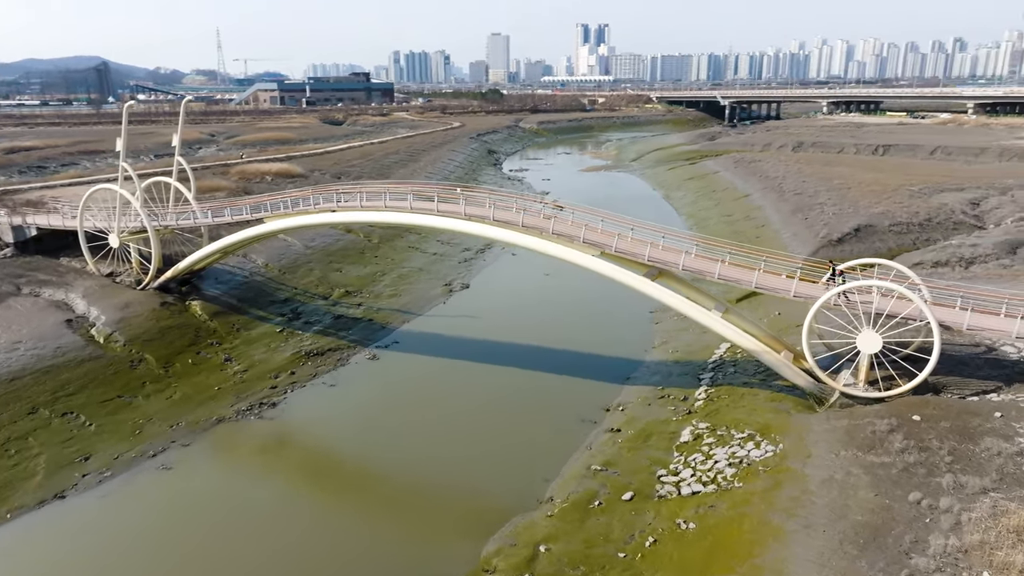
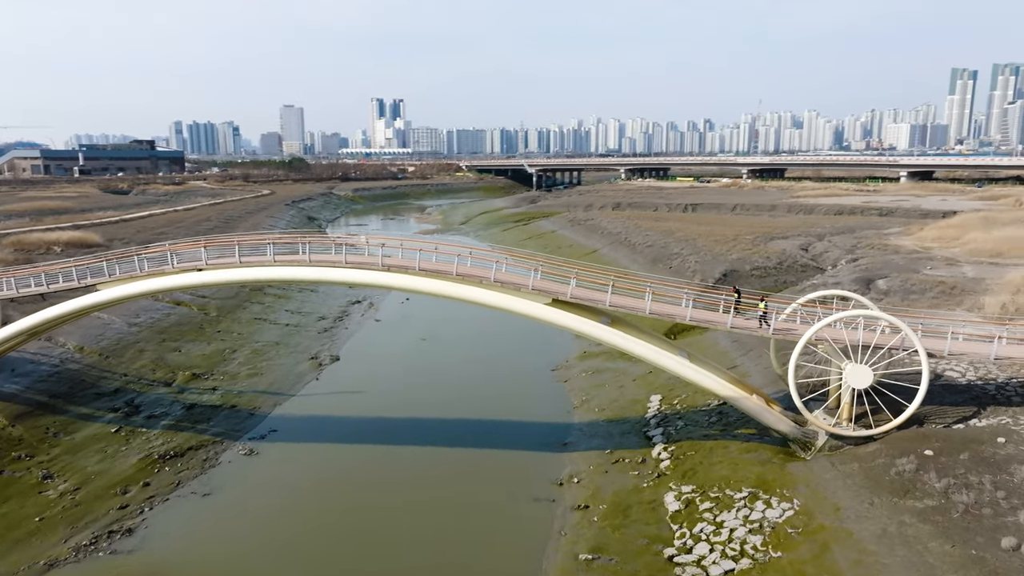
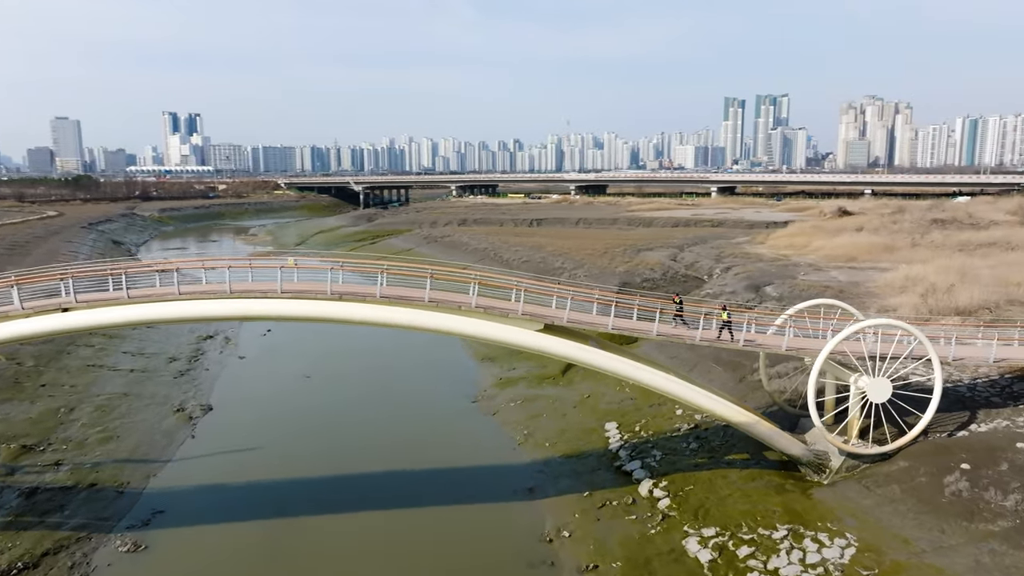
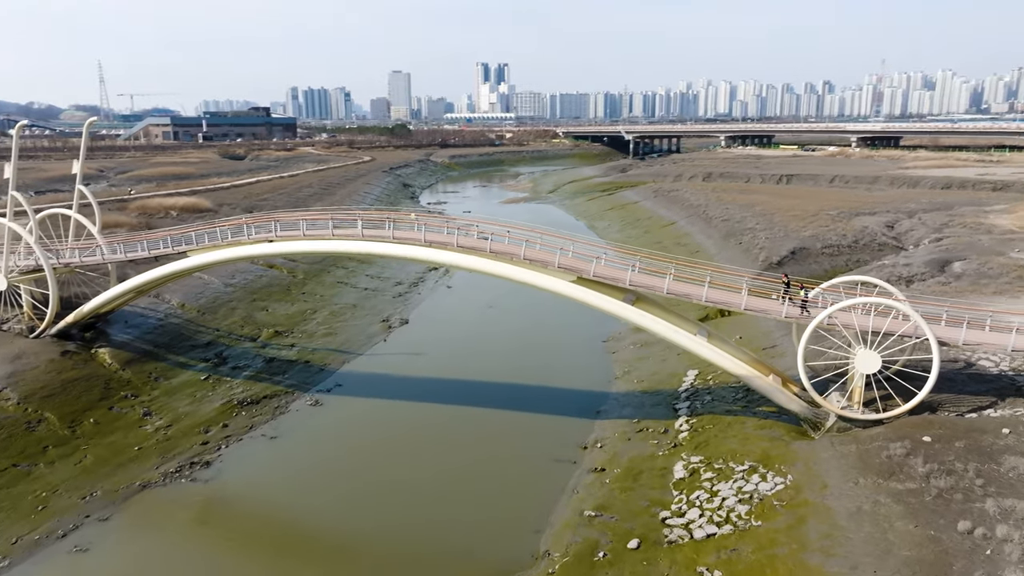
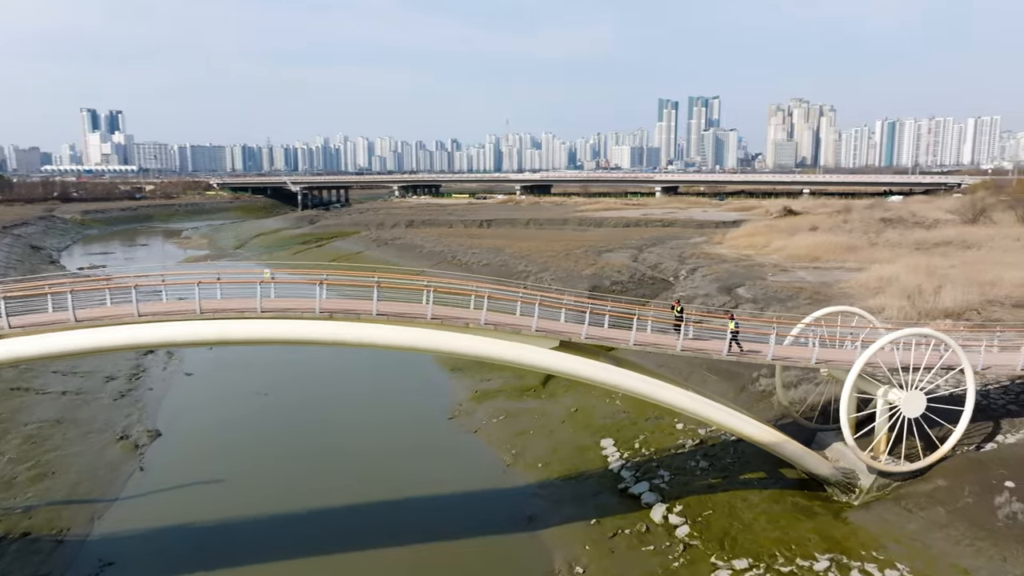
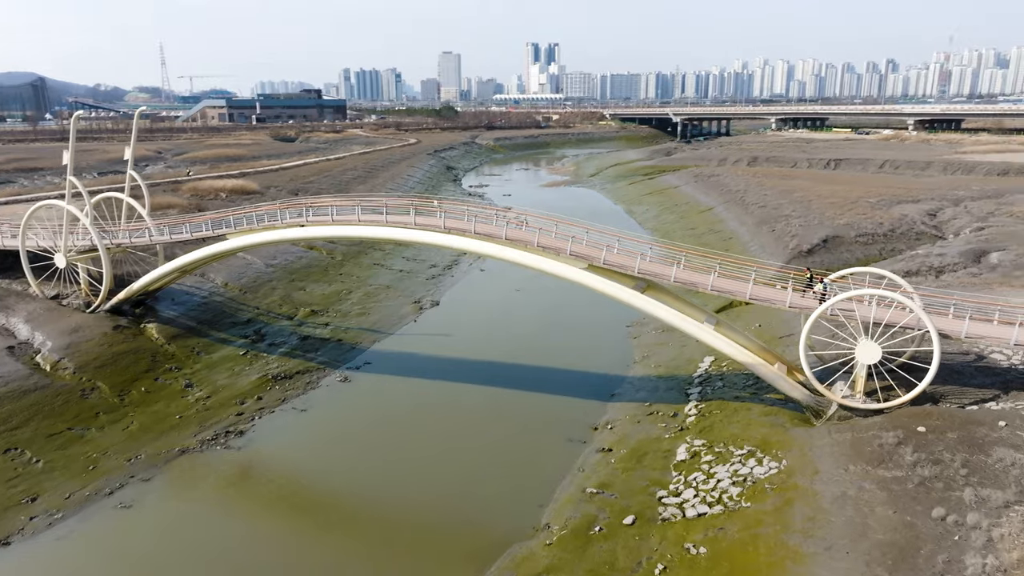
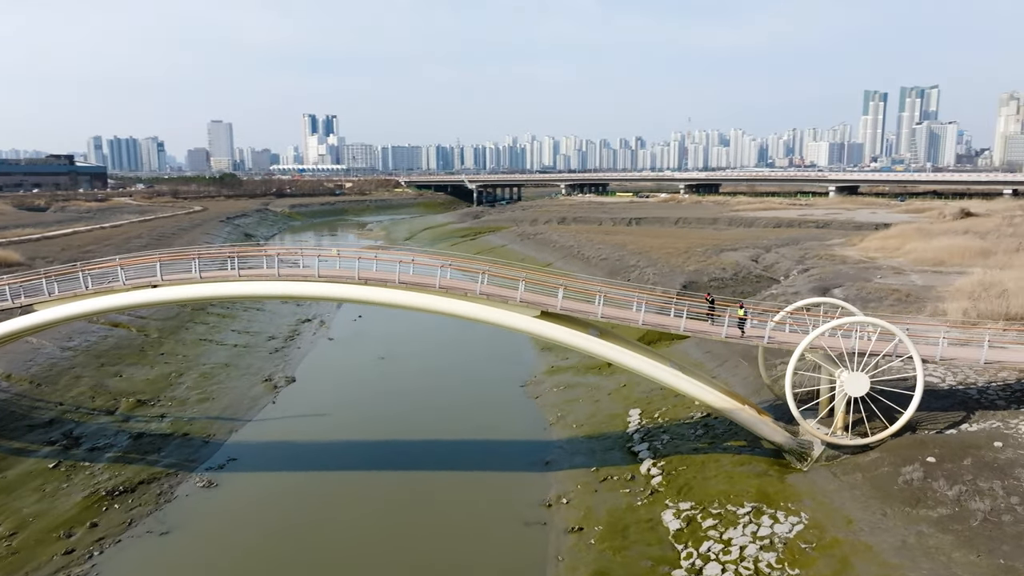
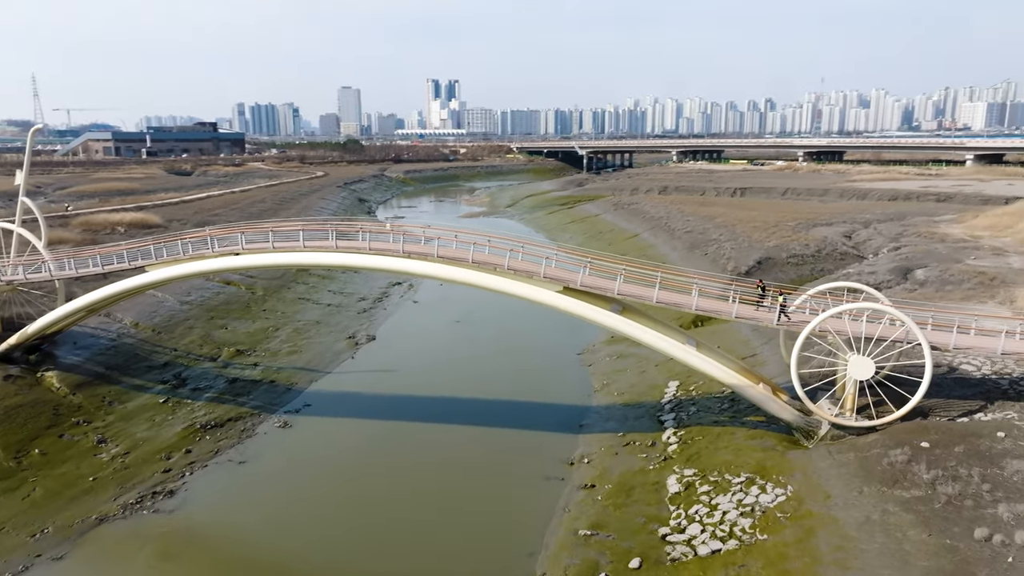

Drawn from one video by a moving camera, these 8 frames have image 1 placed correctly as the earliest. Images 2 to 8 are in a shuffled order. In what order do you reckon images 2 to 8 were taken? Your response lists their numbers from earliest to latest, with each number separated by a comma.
6, 4, 8, 2, 7, 3, 5
